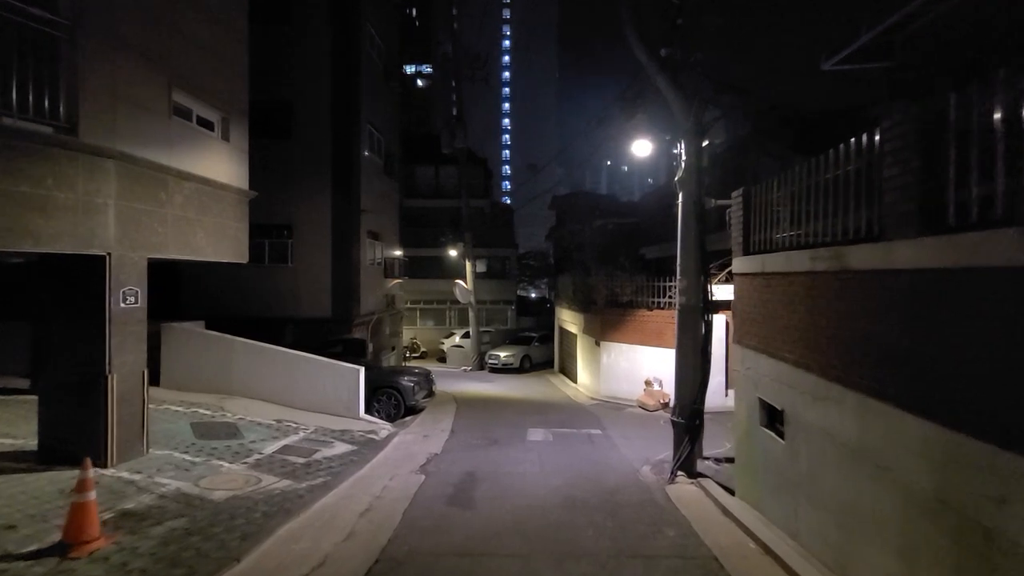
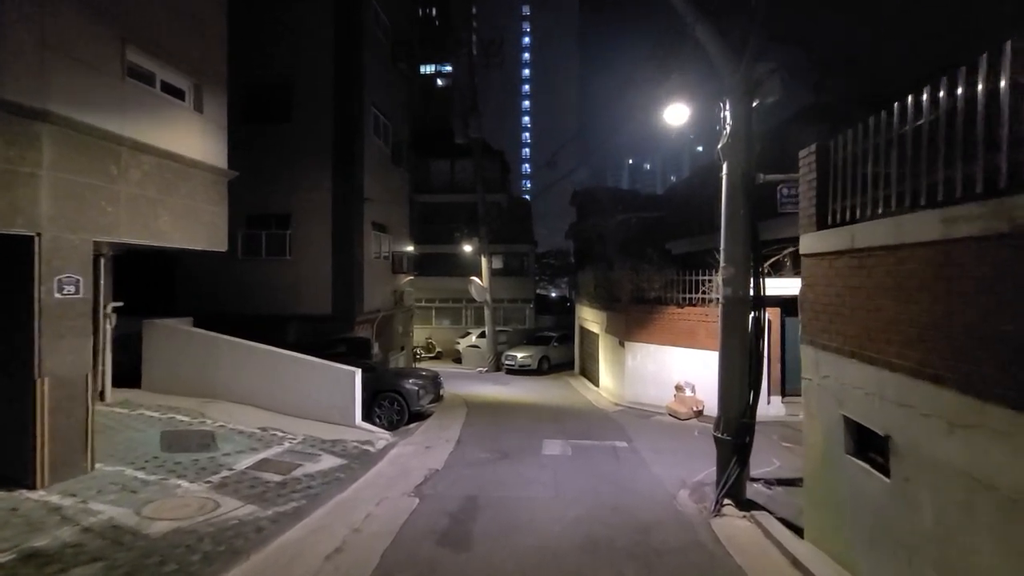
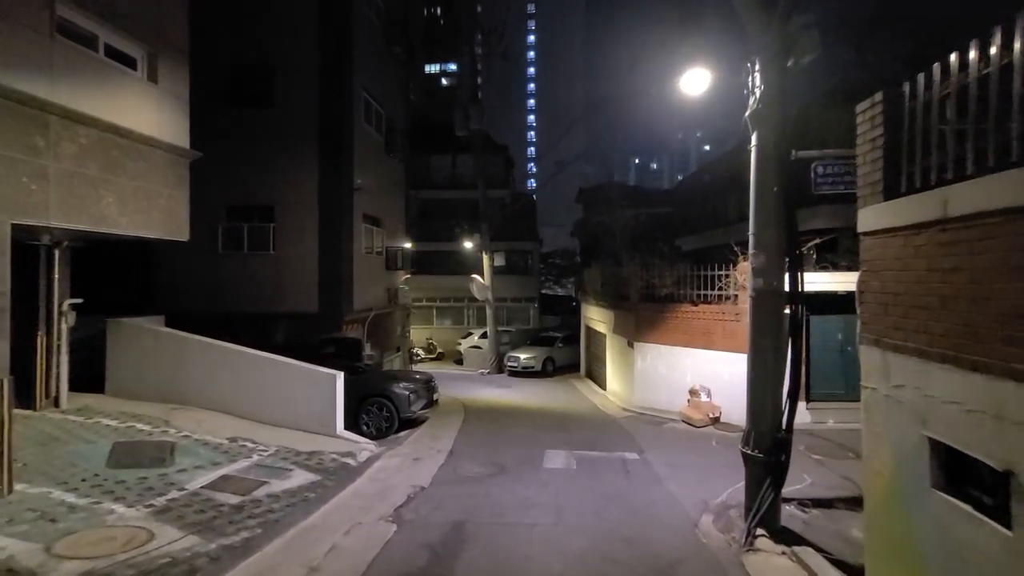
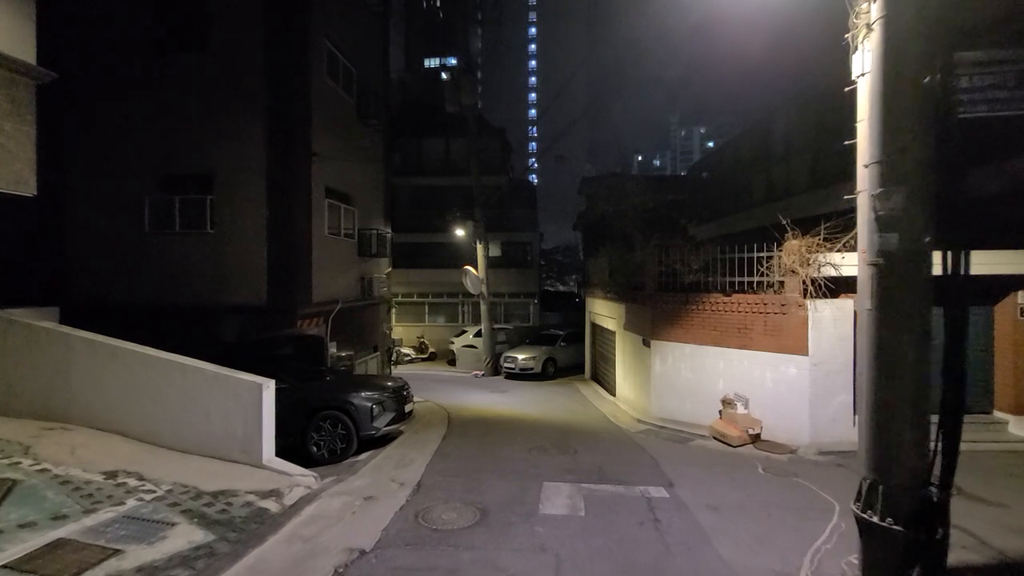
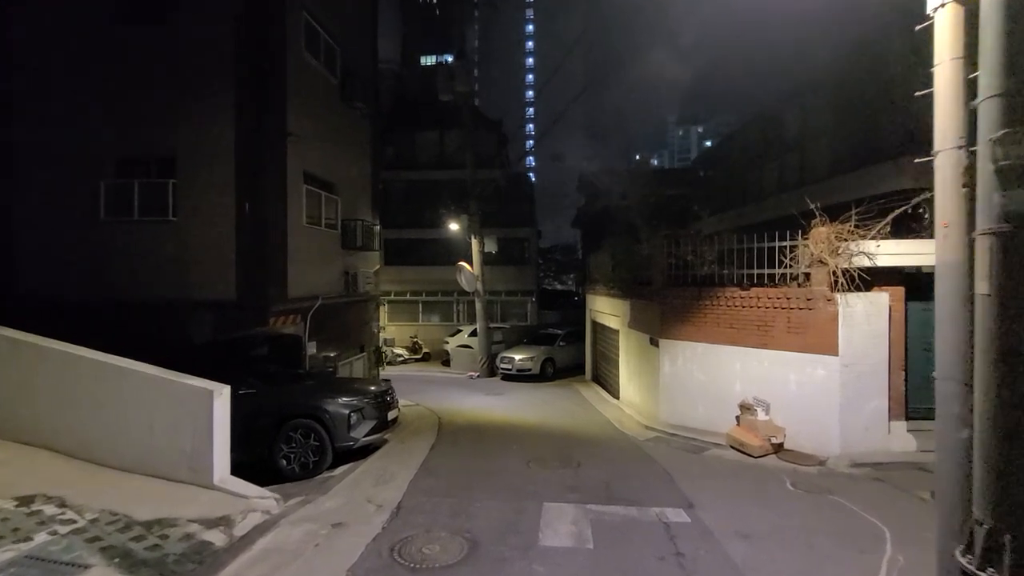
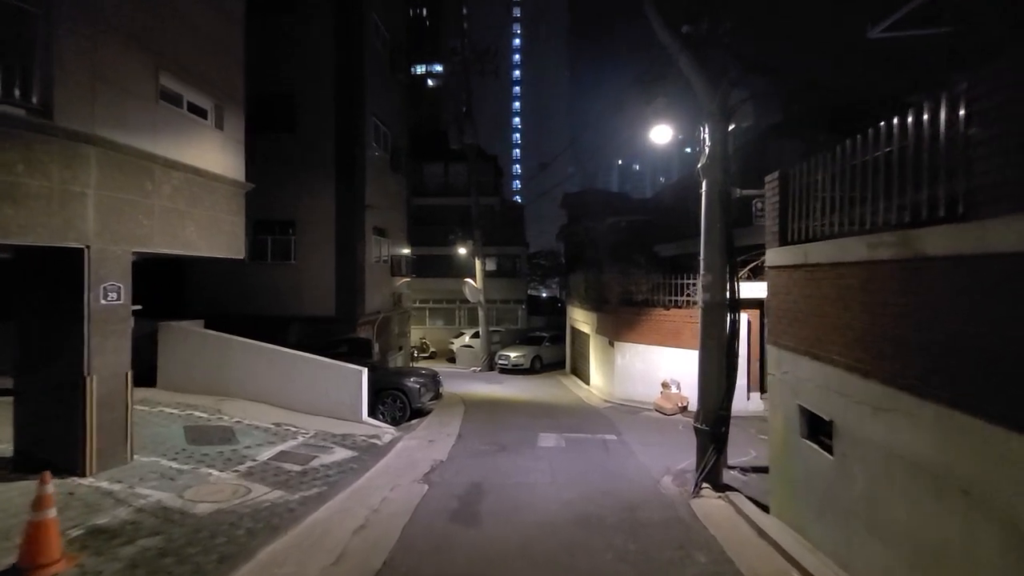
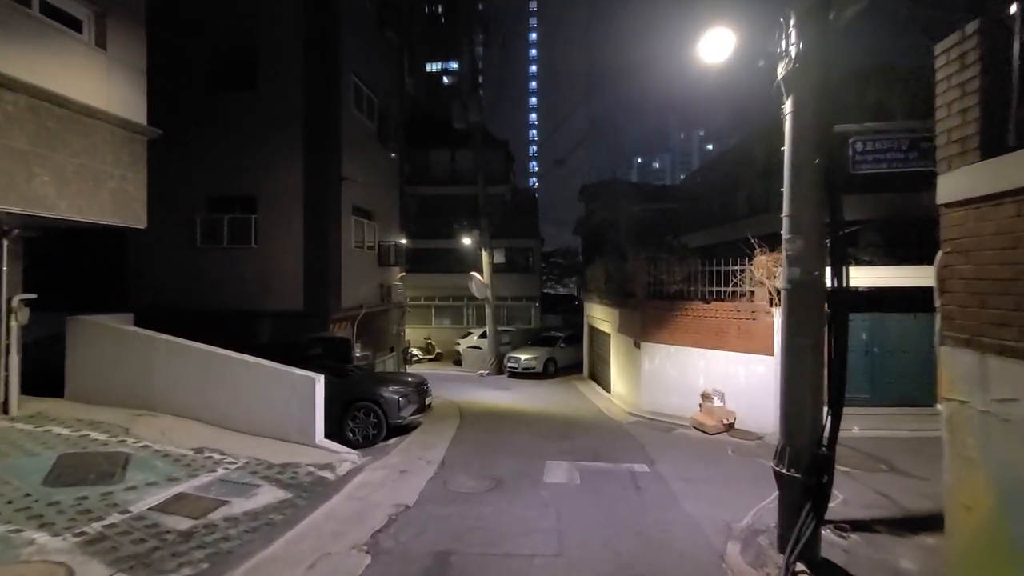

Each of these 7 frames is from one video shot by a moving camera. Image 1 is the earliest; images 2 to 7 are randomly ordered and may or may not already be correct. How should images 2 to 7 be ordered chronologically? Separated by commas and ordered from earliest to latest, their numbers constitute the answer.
6, 2, 3, 7, 4, 5
